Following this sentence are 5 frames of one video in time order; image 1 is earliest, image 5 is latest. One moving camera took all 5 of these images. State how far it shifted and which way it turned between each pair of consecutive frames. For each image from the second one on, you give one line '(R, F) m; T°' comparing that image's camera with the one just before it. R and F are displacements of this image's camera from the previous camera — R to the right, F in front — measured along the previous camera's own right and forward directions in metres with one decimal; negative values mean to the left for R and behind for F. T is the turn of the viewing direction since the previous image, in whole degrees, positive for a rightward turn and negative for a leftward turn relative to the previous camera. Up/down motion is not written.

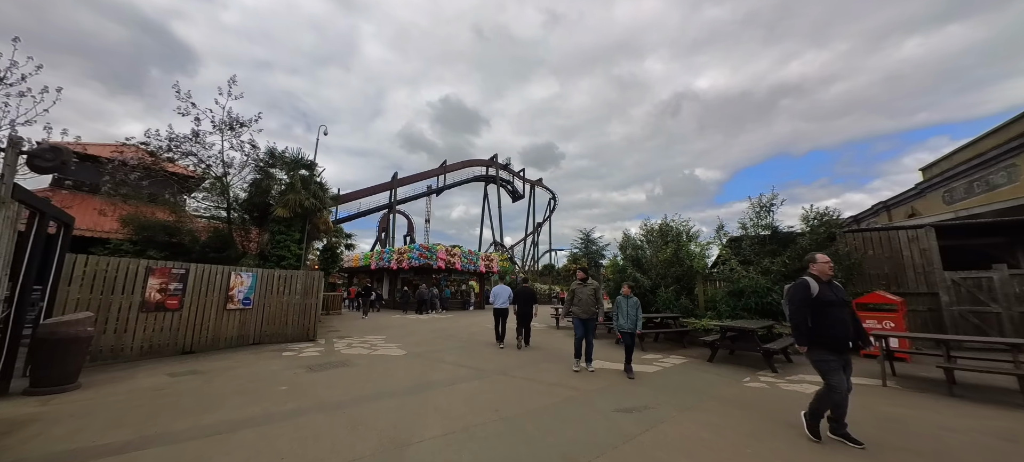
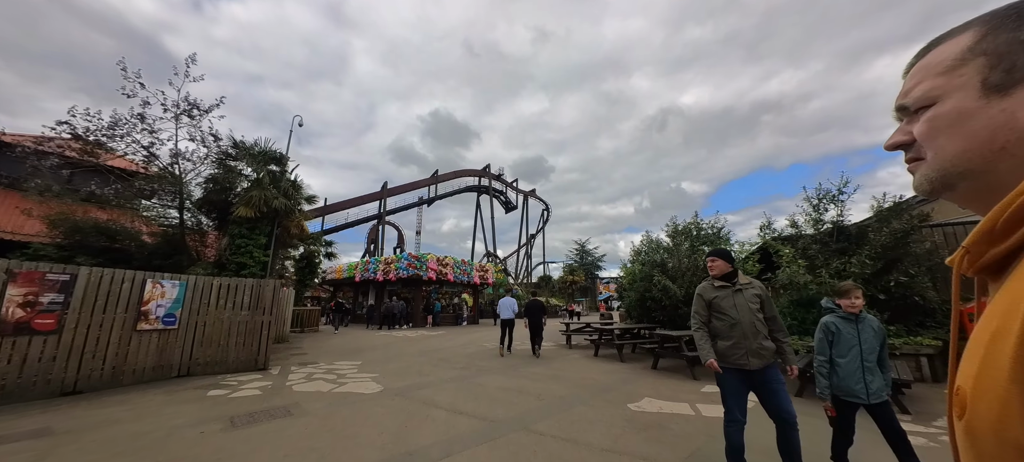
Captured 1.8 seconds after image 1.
(-0.4, +2.0) m; +1°
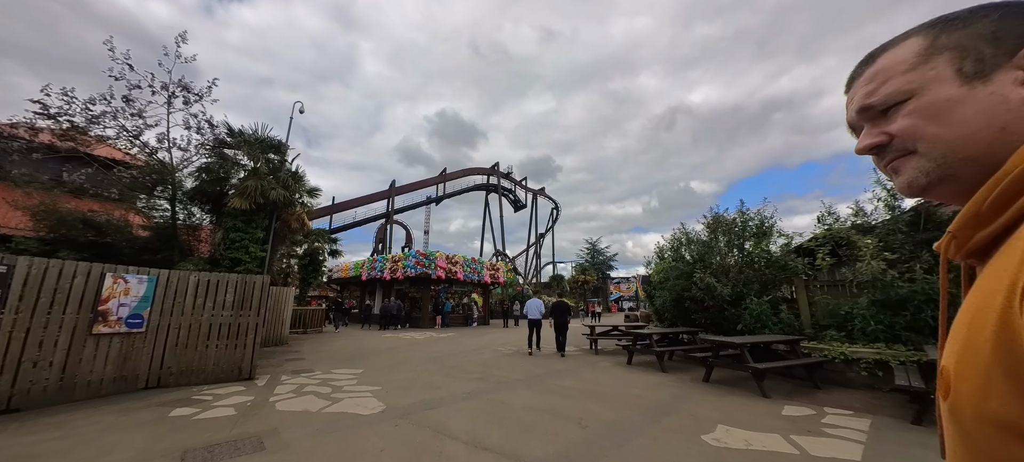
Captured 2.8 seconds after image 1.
(-0.3, +1.1) m; -1°
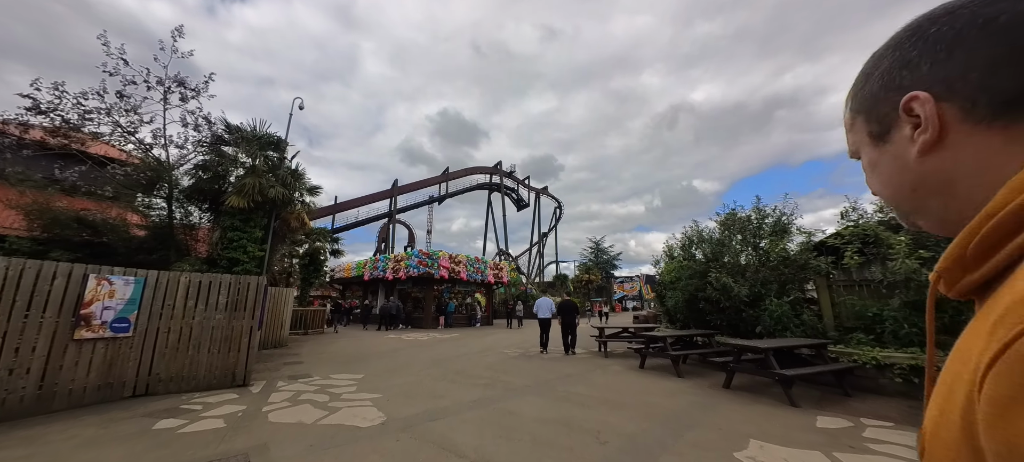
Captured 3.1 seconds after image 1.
(-0.1, +0.4) m; 0°
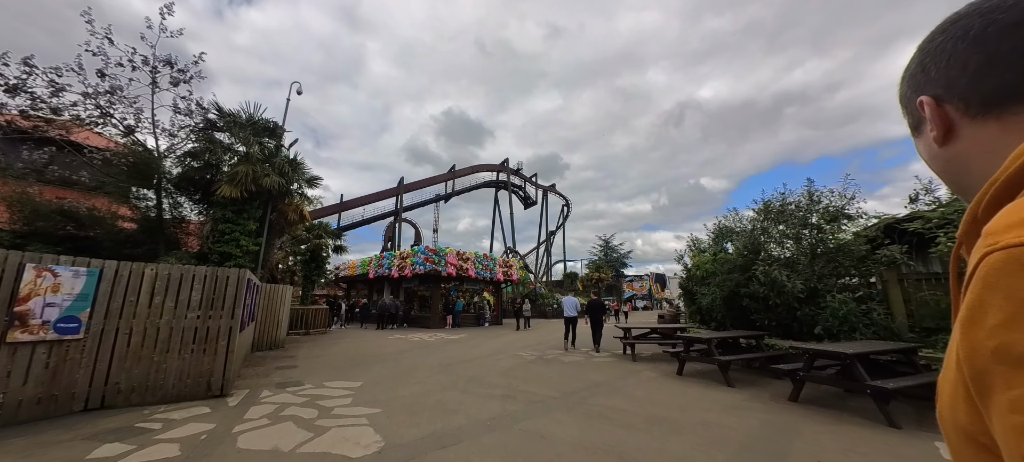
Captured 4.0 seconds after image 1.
(-0.2, +1.0) m; -1°
